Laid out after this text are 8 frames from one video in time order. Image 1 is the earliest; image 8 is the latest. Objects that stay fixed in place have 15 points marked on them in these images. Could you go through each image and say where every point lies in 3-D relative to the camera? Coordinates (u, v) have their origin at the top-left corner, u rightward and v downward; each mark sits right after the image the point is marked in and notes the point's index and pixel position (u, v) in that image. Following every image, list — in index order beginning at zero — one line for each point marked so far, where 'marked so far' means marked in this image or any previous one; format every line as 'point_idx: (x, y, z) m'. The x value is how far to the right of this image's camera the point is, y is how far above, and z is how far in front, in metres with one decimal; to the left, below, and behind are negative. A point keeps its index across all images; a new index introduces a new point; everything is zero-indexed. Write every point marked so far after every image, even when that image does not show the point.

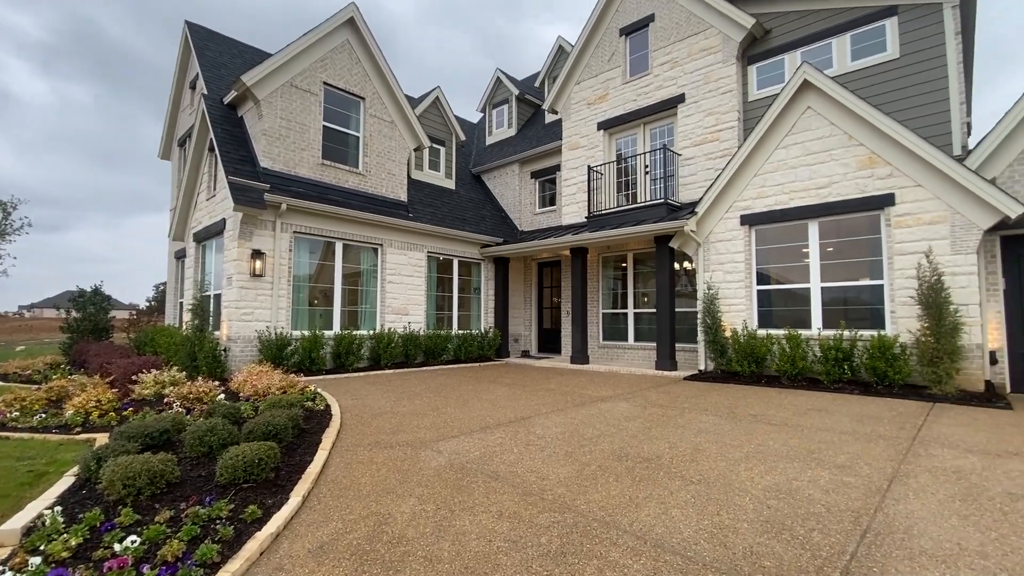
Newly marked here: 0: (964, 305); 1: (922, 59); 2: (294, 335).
0: (+6.4, -0.2, +6.8) m
1: (+6.9, +3.9, +8.1) m
2: (-4.2, -0.9, +9.2) m
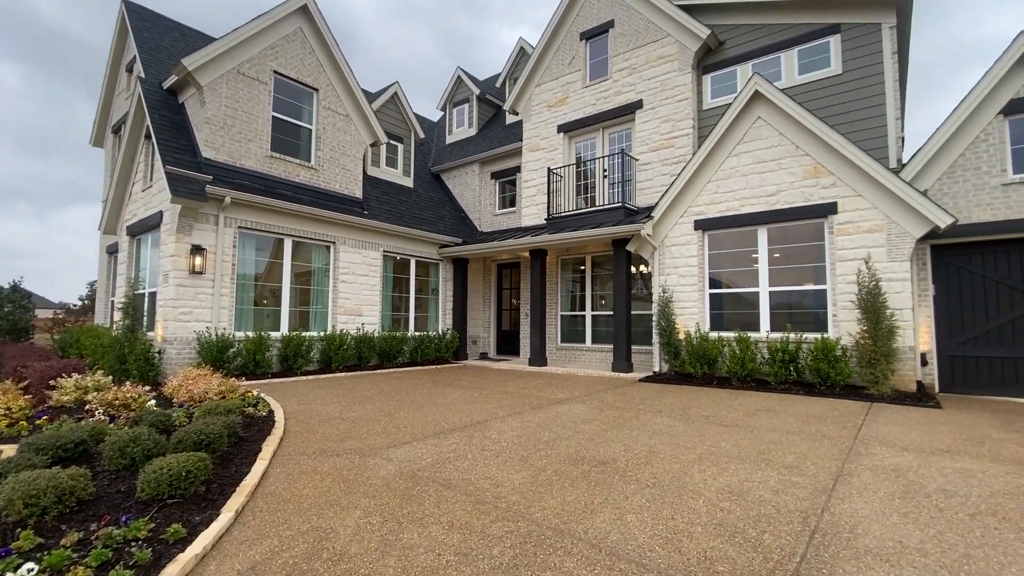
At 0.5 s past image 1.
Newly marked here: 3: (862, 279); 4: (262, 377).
0: (+5.8, -0.3, +7.2) m
1: (+6.2, +3.8, +8.5) m
2: (-5.0, -0.9, +8.7) m
3: (+5.4, +0.1, +7.4) m
4: (-4.5, -1.6, +8.5) m
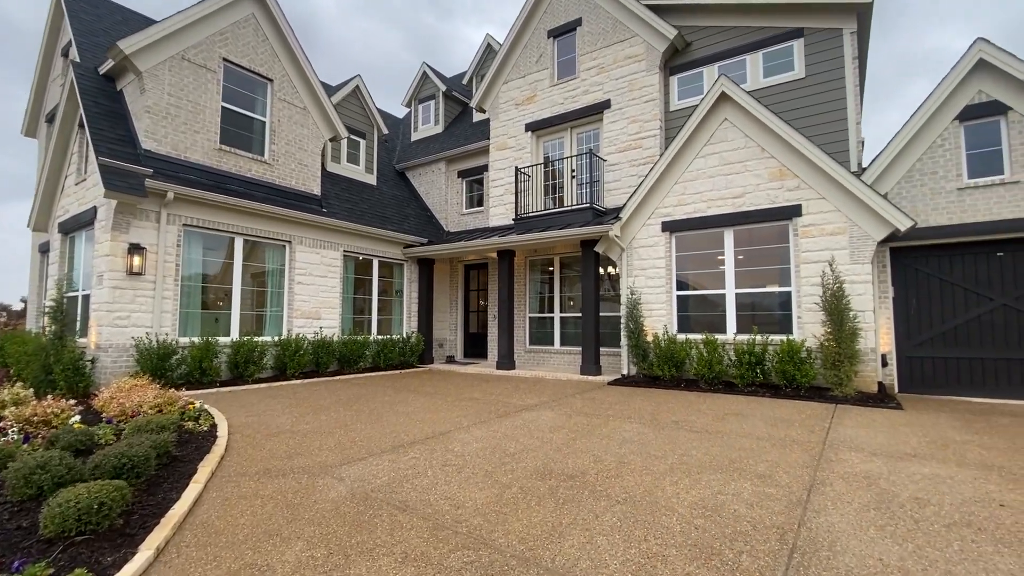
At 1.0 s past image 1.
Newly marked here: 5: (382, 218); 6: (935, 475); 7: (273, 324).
0: (+5.3, -0.4, +7.3) m
1: (+5.6, +3.7, +8.6) m
2: (-5.6, -0.9, +8.1) m
3: (+4.9, +0.1, +7.5) m
4: (-5.0, -1.6, +8.0) m
5: (-3.2, +1.7, +11.7) m
6: (+3.6, -1.6, +4.1) m
7: (-4.7, -0.7, +9.5) m
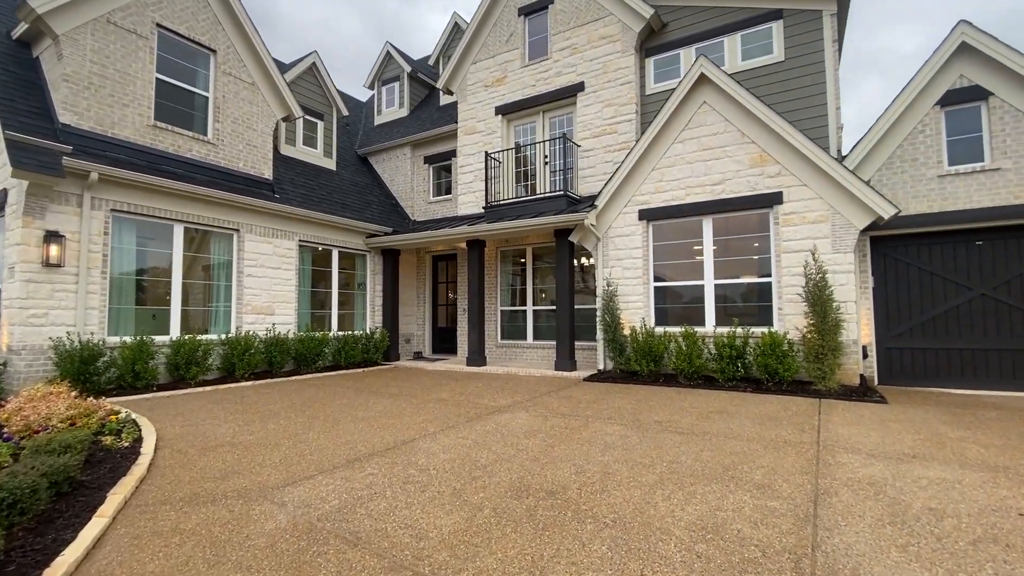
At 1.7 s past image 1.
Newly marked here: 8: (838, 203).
0: (+4.9, -0.2, +7.0) m
1: (+5.1, +3.9, +8.4) m
2: (-6.0, -0.8, +7.2) m
3: (+4.5, +0.3, +7.2) m
4: (-5.5, -1.5, +7.1) m
5: (-3.9, +1.9, +10.9) m
6: (+3.4, -1.5, +3.8) m
7: (-5.3, -0.6, +8.7) m
8: (+4.9, +1.3, +7.2) m
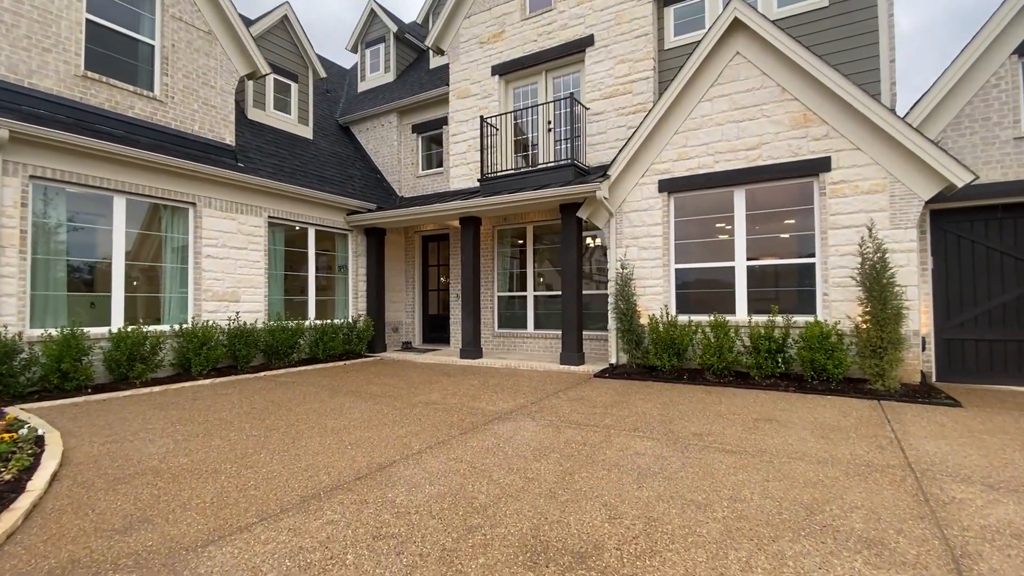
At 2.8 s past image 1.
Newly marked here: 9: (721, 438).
0: (+4.9, 0.0, +6.0) m
1: (+5.1, +4.2, +7.2) m
2: (-6.0, -0.6, +6.0) m
3: (+4.5, +0.5, +6.1) m
4: (-5.4, -1.3, +6.0) m
5: (-3.9, +2.2, +9.7) m
6: (+3.4, -1.4, +2.7) m
7: (-5.3, -0.3, +7.5) m
8: (+4.9, +1.5, +6.1) m
9: (+1.9, -1.4, +4.4) m
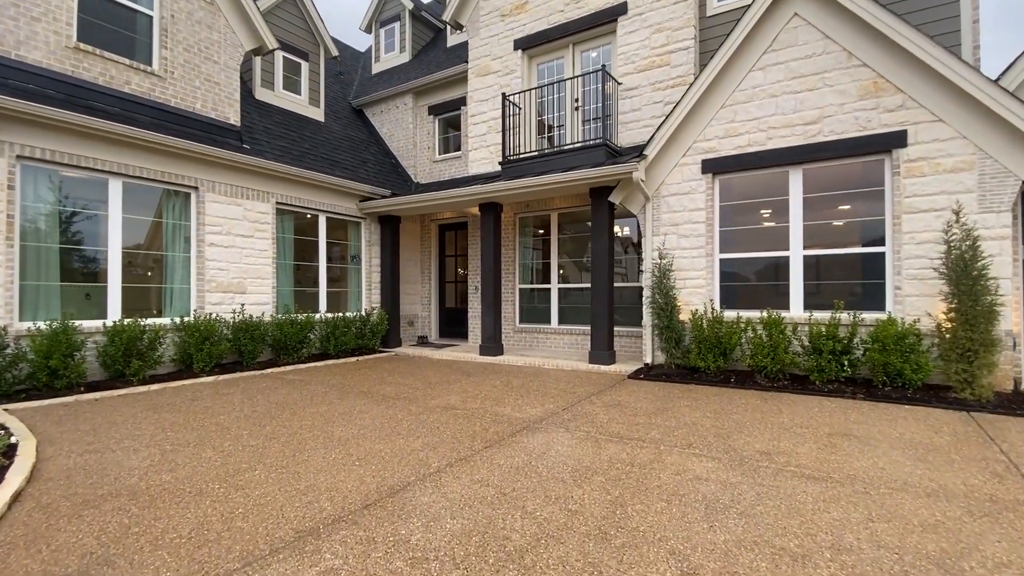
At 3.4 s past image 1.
0: (+5.2, +0.1, +5.2) m
1: (+5.5, +4.3, +6.3) m
2: (-5.7, -0.5, +5.6) m
3: (+4.8, +0.6, +5.3) m
4: (-5.1, -1.2, +5.5) m
5: (-3.5, +2.4, +9.1) m
6: (+3.6, -1.4, +2.0) m
7: (-4.9, -0.2, +7.0) m
8: (+5.2, +1.6, +5.2) m
9: (+2.2, -1.3, +3.7) m
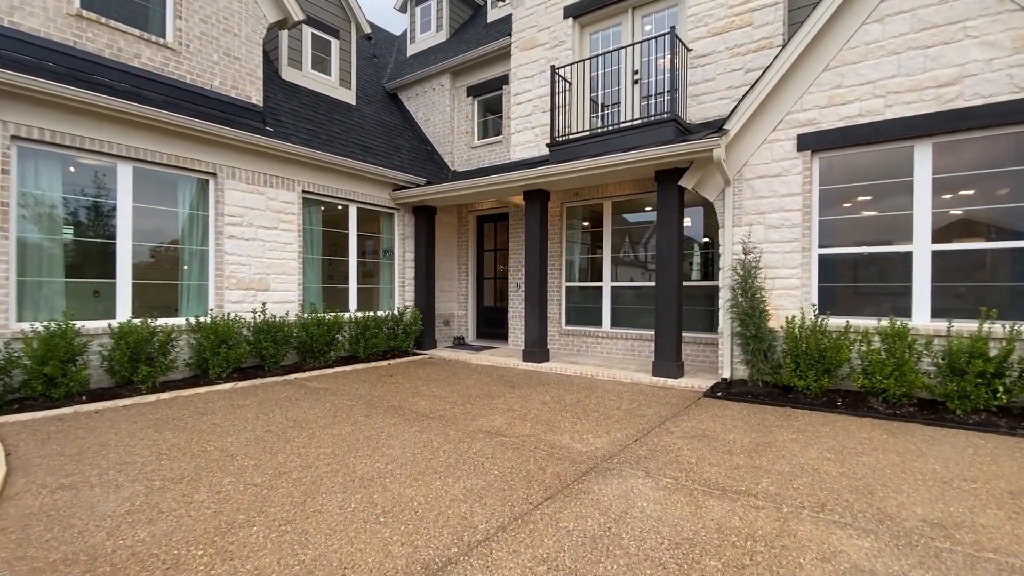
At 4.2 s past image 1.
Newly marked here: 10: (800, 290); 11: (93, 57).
0: (+5.7, 0.0, +3.9) m
1: (+6.1, +4.2, +4.9) m
2: (-5.1, -0.4, +5.0) m
3: (+5.4, +0.5, +4.0) m
4: (-4.6, -1.2, +4.9) m
5: (-2.7, +2.5, +8.4) m
6: (+3.9, -1.4, +0.8) m
7: (-4.2, -0.1, +6.4) m
8: (+5.8, +1.5, +3.9) m
9: (+2.6, -1.4, +2.6) m
10: (+3.3, 0.0, +5.5) m
11: (-4.9, +2.7, +5.6) m
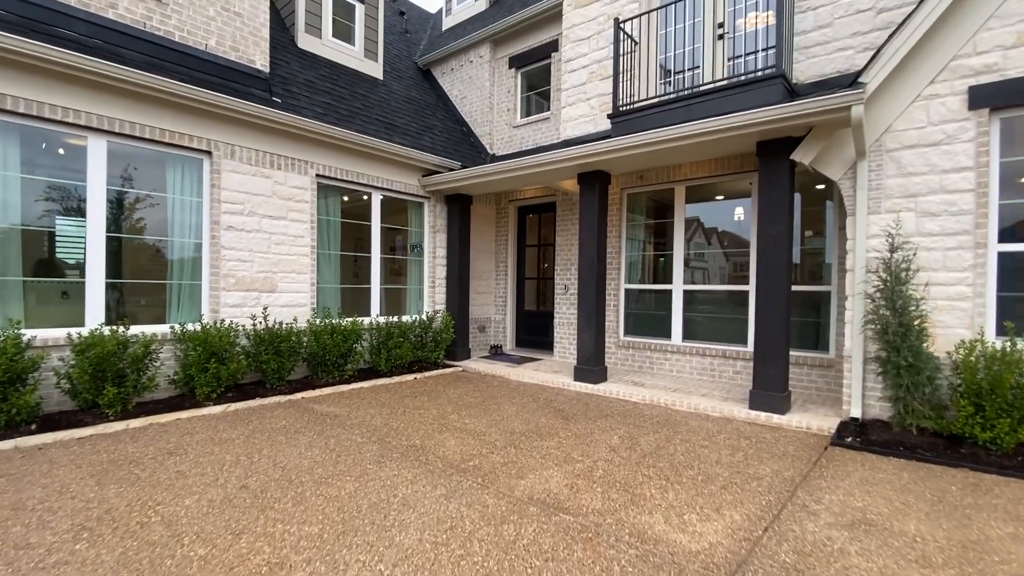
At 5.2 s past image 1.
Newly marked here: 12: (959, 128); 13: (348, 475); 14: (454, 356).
0: (+6.1, -0.1, +2.1) m
1: (+6.6, +4.1, +3.1) m
2: (-4.6, -0.4, +4.0) m
3: (+5.7, +0.4, +2.3) m
4: (-4.1, -1.2, +3.9) m
5: (-1.9, +2.4, +7.2) m
6: (+4.1, -1.6, -0.8) m
7: (-3.7, -0.1, +5.3) m
8: (+6.2, +1.4, +2.2) m
9: (+2.9, -1.5, +1.1) m
10: (+3.8, -0.1, +4.0) m
11: (-4.3, +2.7, +4.6) m
12: (+3.8, +1.4, +4.1) m
13: (-1.2, -1.3, +3.5) m
14: (-0.9, -1.1, +7.7) m
